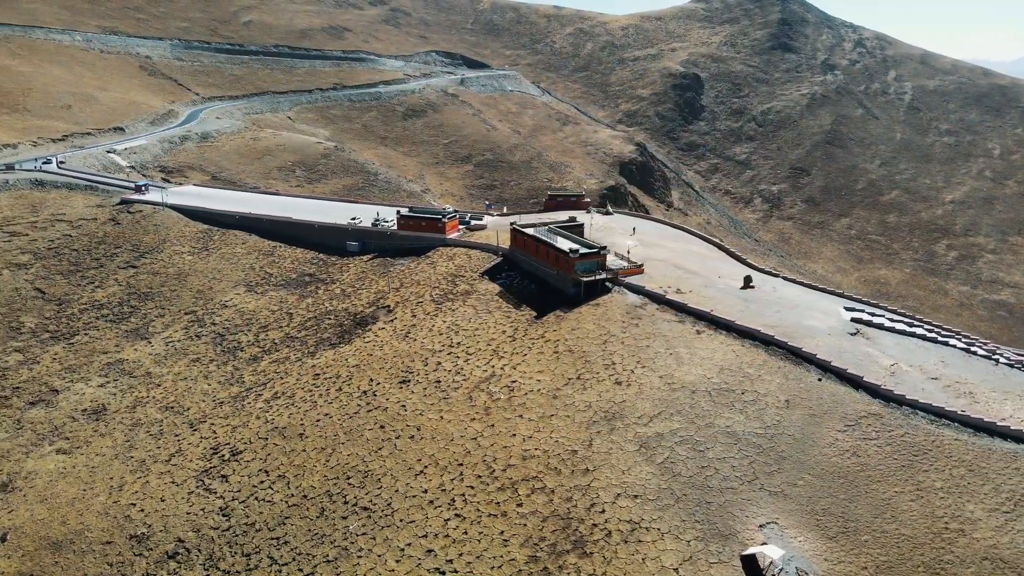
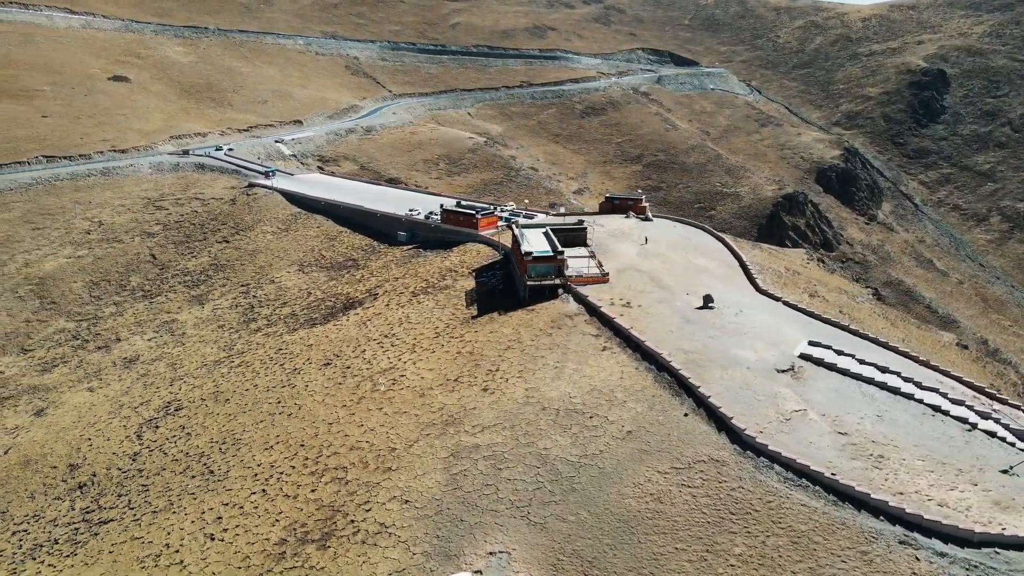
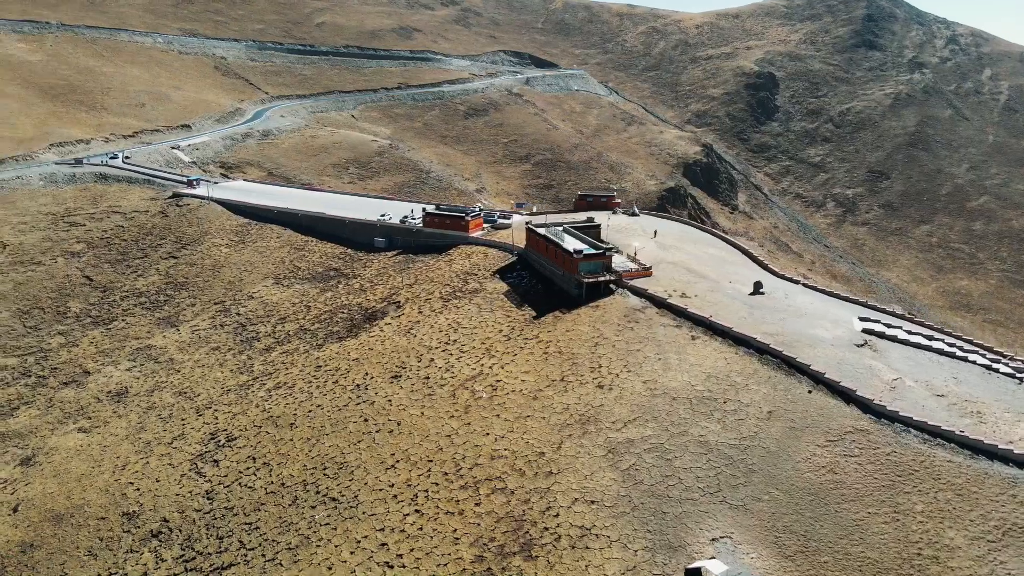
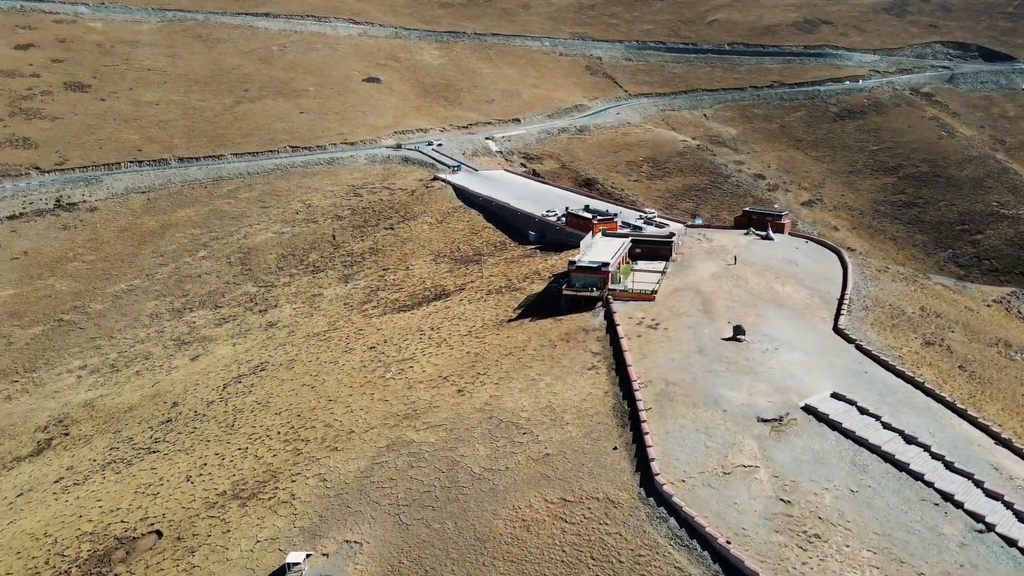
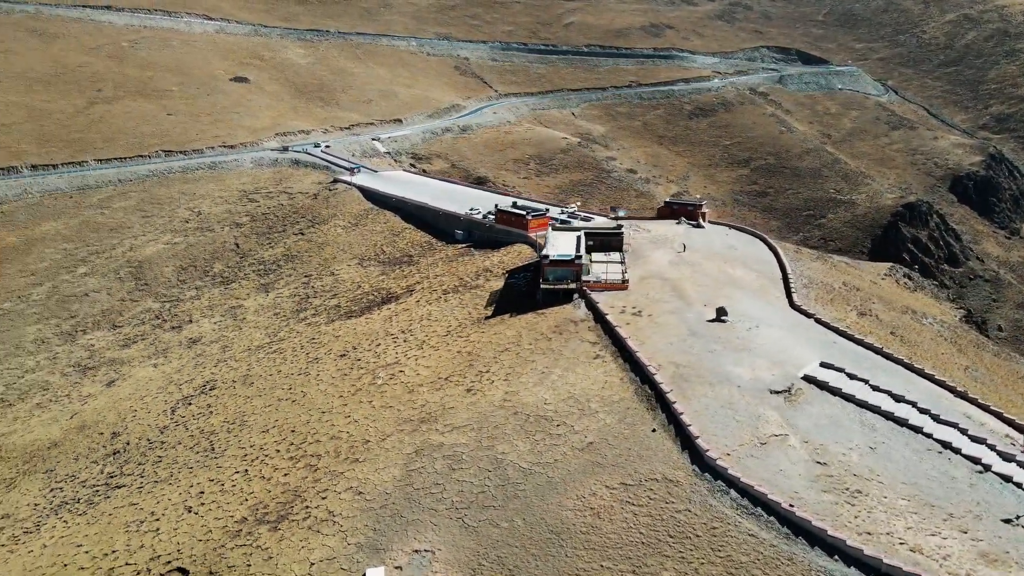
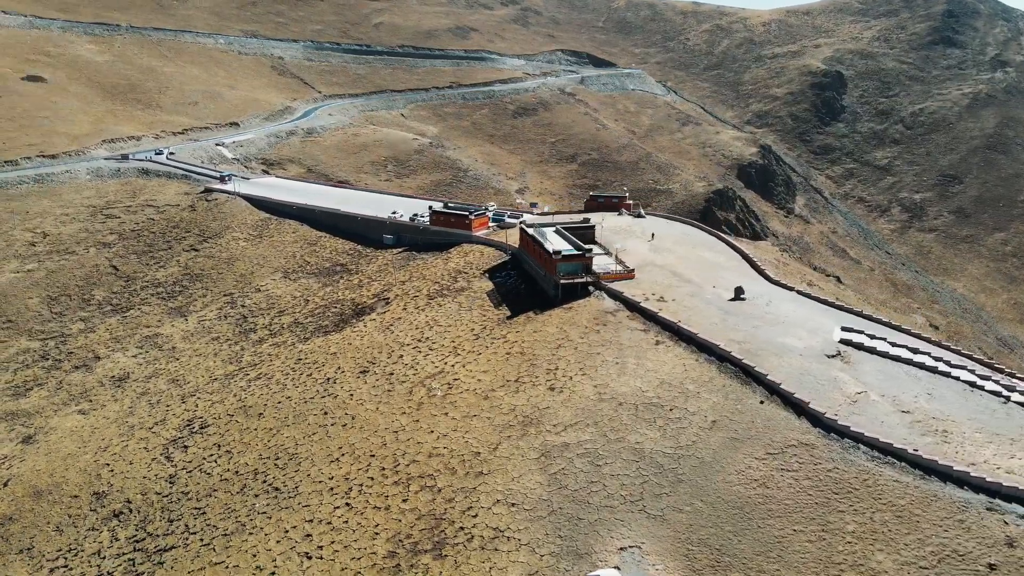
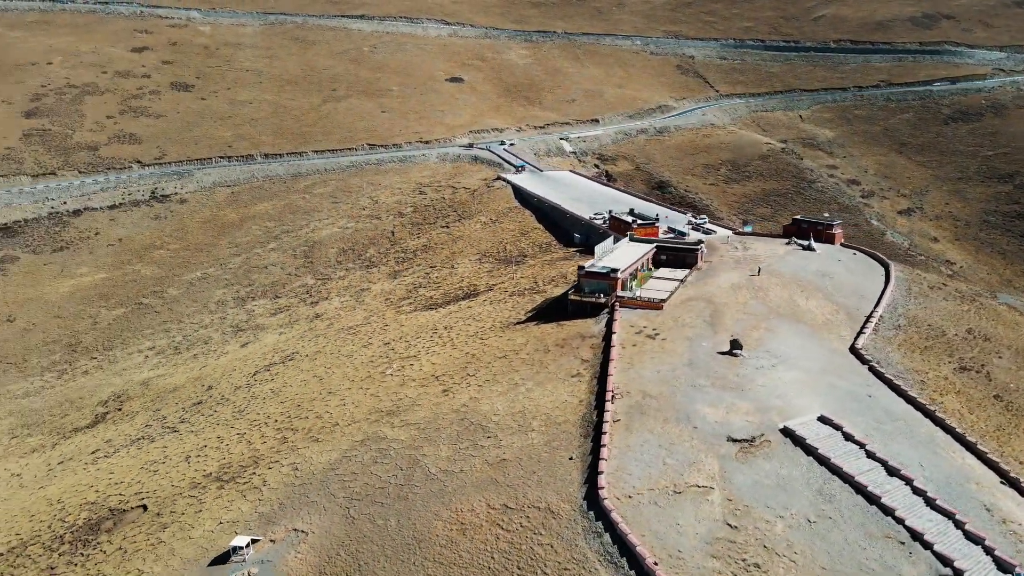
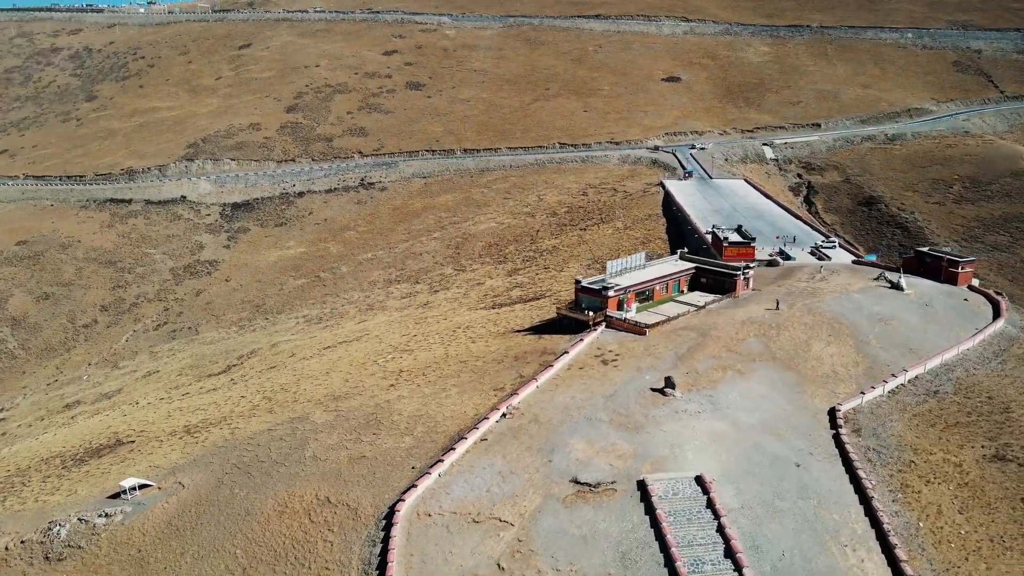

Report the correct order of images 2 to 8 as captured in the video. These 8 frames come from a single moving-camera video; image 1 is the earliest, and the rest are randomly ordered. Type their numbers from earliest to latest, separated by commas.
3, 6, 2, 5, 4, 7, 8
